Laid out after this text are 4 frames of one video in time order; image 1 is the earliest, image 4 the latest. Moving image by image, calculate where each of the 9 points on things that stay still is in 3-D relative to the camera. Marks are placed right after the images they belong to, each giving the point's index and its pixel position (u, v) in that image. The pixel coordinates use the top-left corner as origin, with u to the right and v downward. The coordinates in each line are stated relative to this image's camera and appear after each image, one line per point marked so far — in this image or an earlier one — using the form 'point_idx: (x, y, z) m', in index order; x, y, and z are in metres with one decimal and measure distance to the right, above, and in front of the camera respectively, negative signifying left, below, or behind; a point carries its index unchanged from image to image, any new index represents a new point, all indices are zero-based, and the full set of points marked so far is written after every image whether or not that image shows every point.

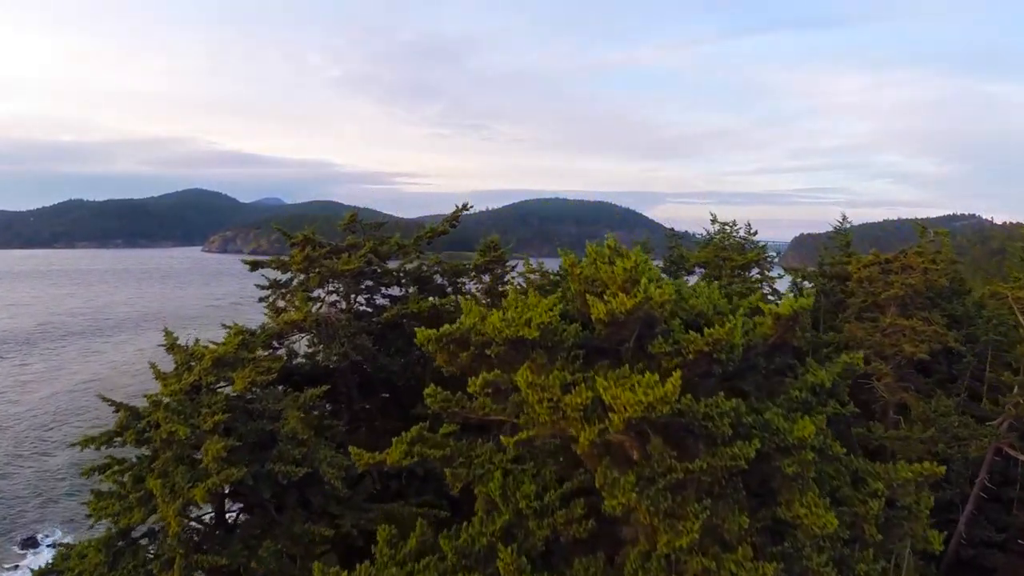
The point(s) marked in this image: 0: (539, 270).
0: (+0.8, +0.5, +19.2) m
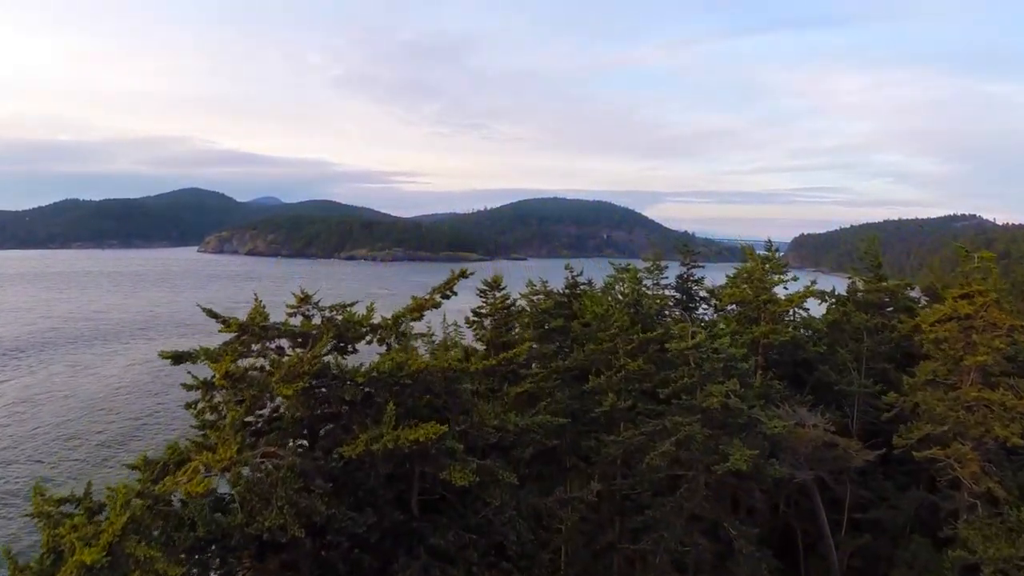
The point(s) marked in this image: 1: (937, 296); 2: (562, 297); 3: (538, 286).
0: (+0.8, -0.1, +17.9) m
1: (+11.1, -0.2, +17.1) m
2: (+1.4, -0.2, +18.0) m
3: (+0.7, 0.0, +18.9) m
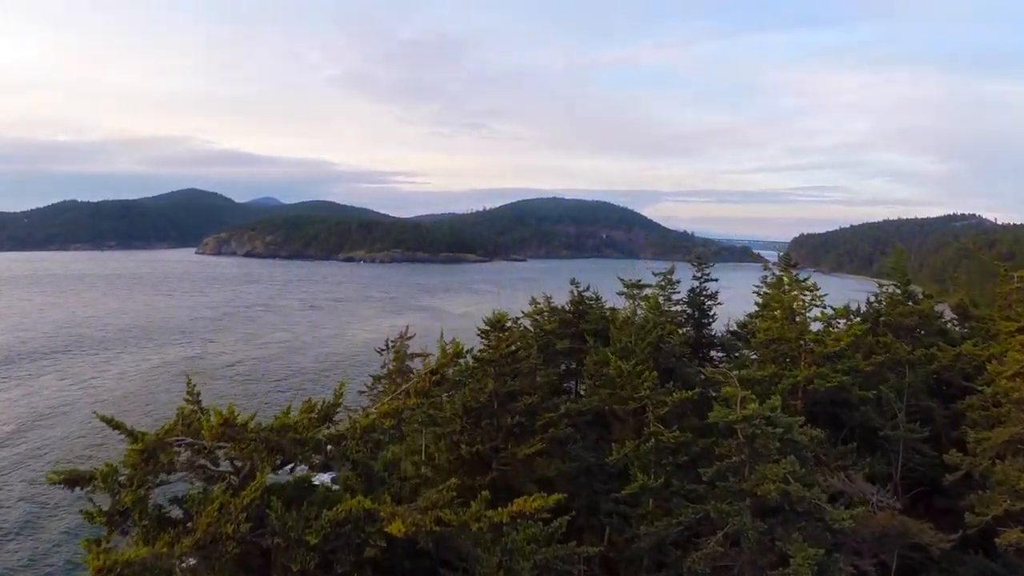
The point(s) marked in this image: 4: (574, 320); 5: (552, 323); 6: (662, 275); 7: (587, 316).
0: (+0.9, -0.6, +16.9) m
1: (+11.1, -0.6, +16.1) m
2: (+1.4, -0.7, +17.0) m
3: (+0.8, -0.4, +17.9) m
4: (+1.6, -0.9, +17.4) m
5: (+0.9, -0.9, +15.9) m
6: (+4.2, +0.3, +18.4) m
7: (+1.9, -0.7, +16.9) m
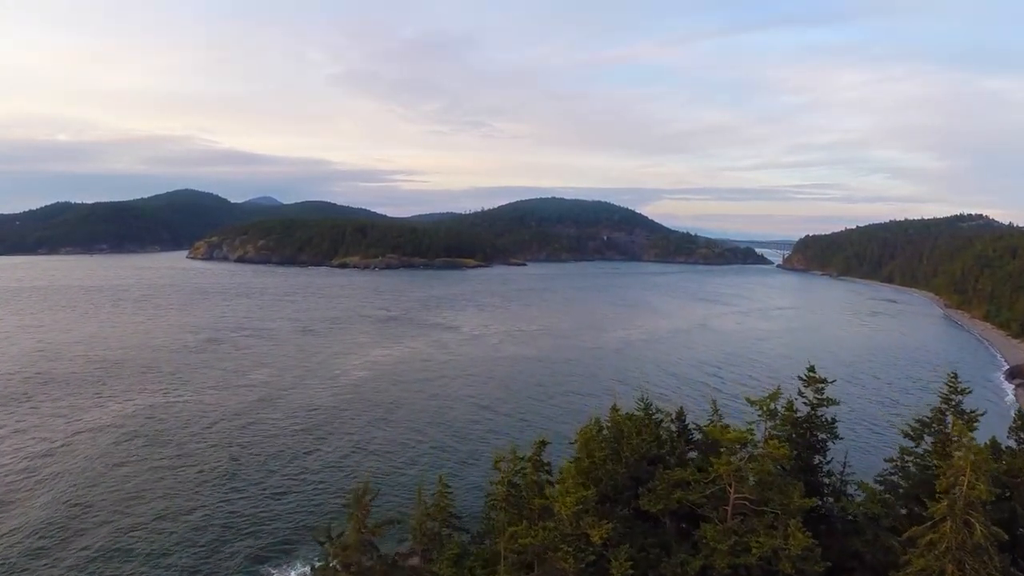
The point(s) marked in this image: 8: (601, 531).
0: (+1.4, -3.2, +10.9) m
1: (+11.6, -3.2, +10.1) m
2: (+1.9, -3.3, +11.0) m
3: (+1.3, -3.0, +11.9) m
4: (+2.1, -3.5, +11.4) m
5: (+1.4, -3.5, +10.0) m
6: (+4.7, -2.2, +12.5) m
7: (+2.4, -3.3, +10.9) m
8: (+1.4, -3.6, +9.8) m
